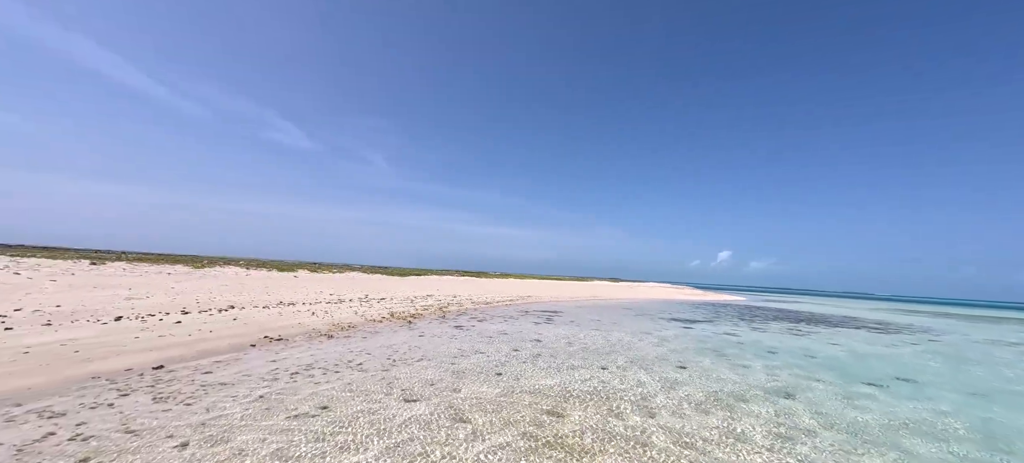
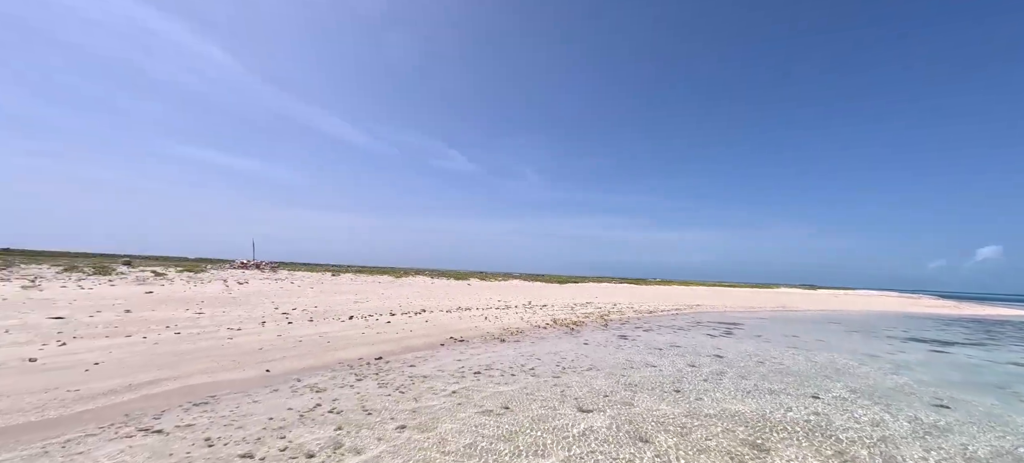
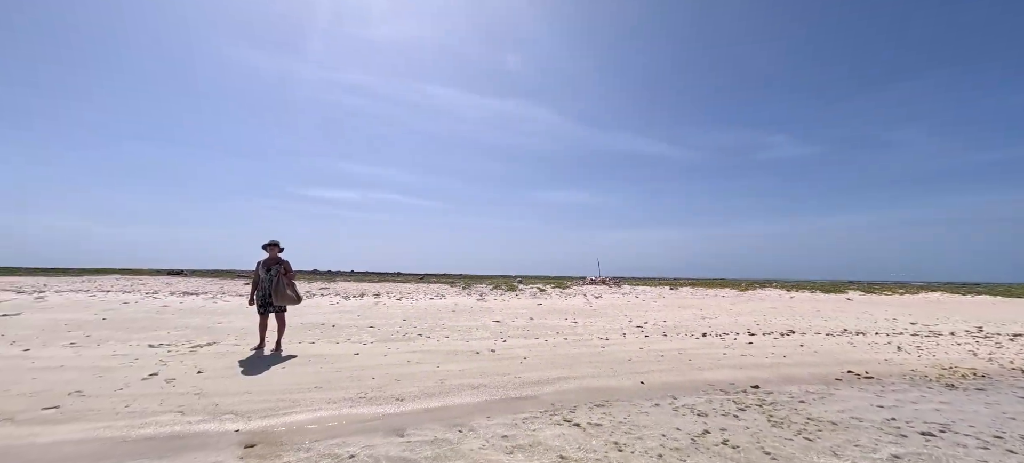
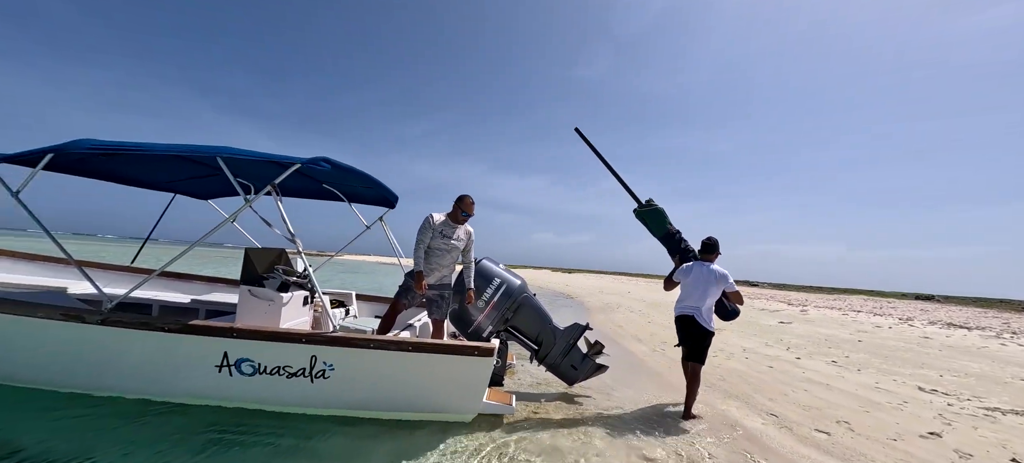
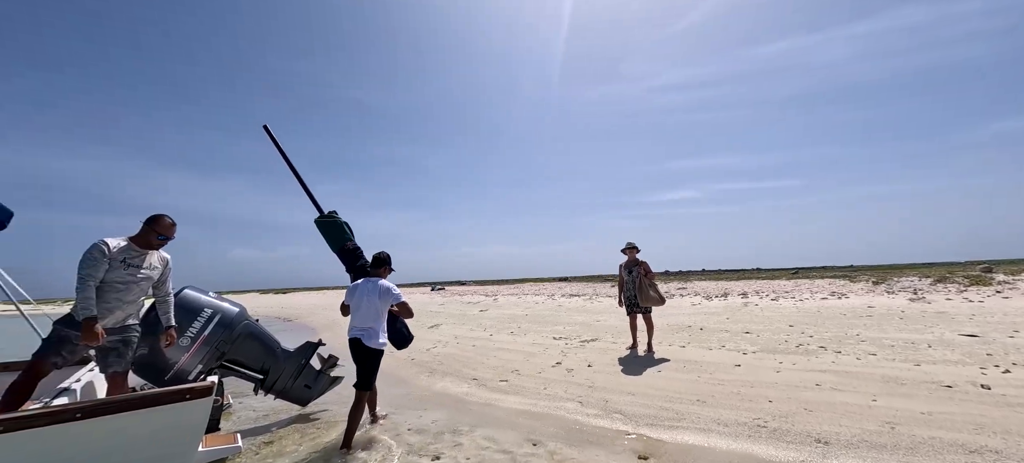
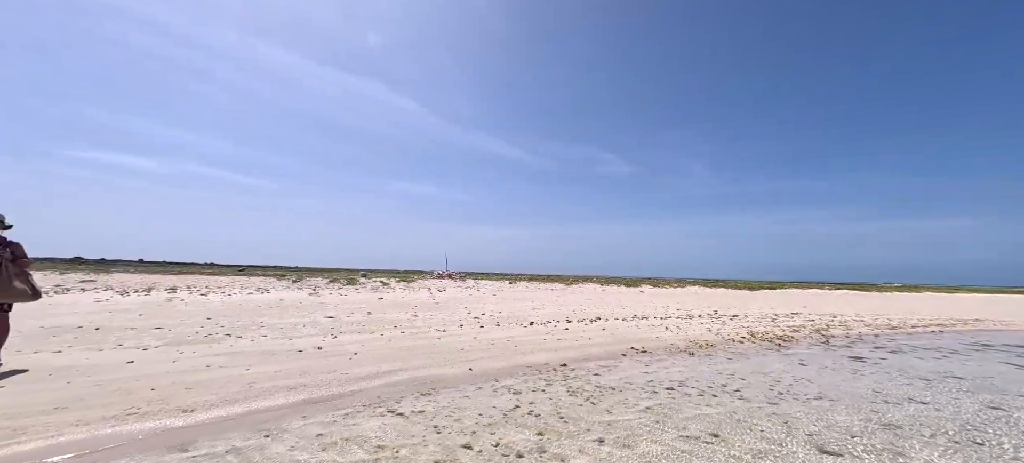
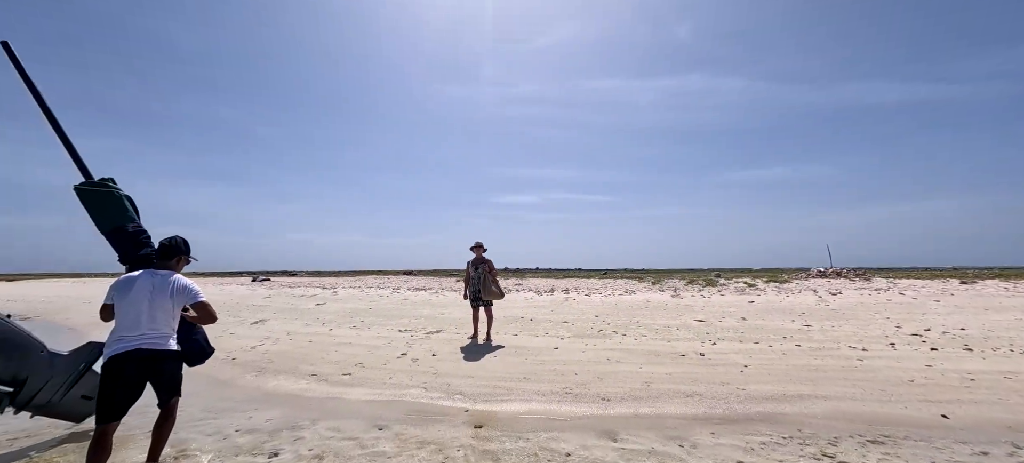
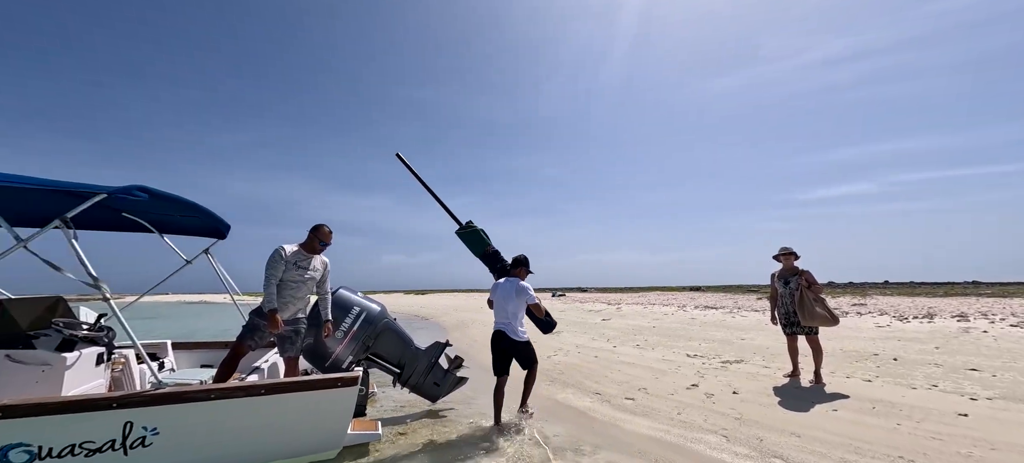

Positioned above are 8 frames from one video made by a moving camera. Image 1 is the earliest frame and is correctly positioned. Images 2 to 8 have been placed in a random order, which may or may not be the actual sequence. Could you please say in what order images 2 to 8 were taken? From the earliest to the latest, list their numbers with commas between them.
2, 6, 3, 7, 5, 8, 4
